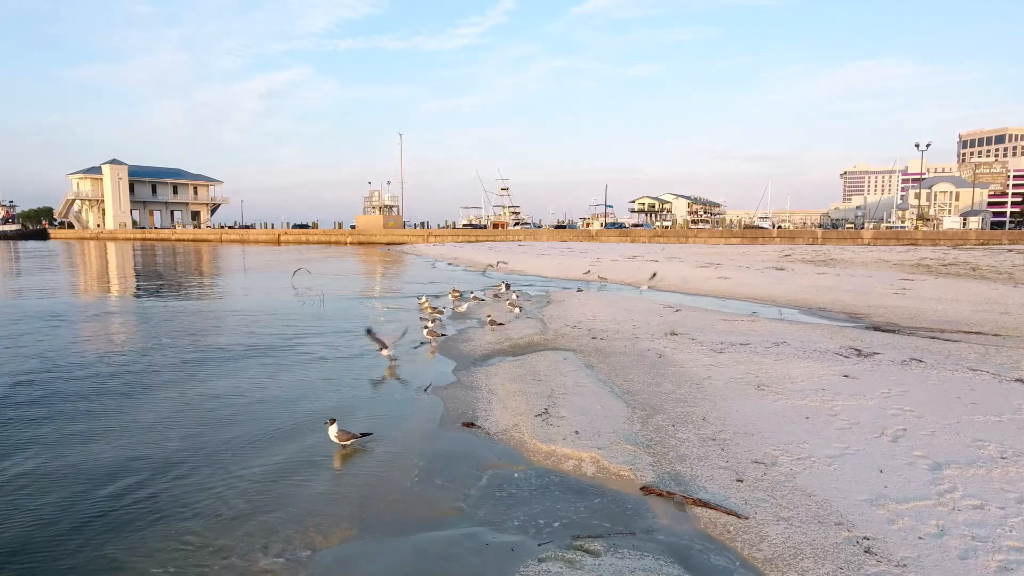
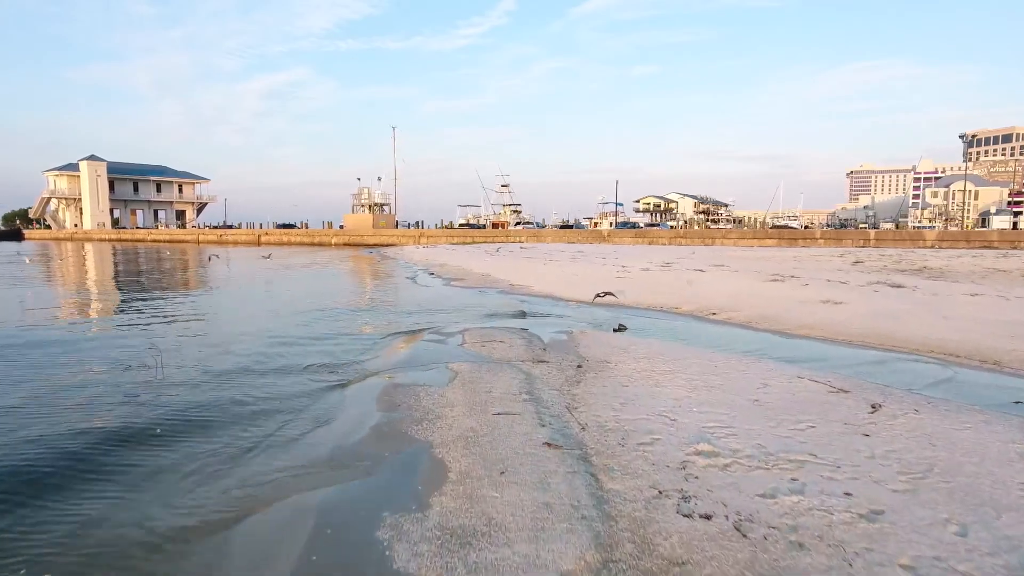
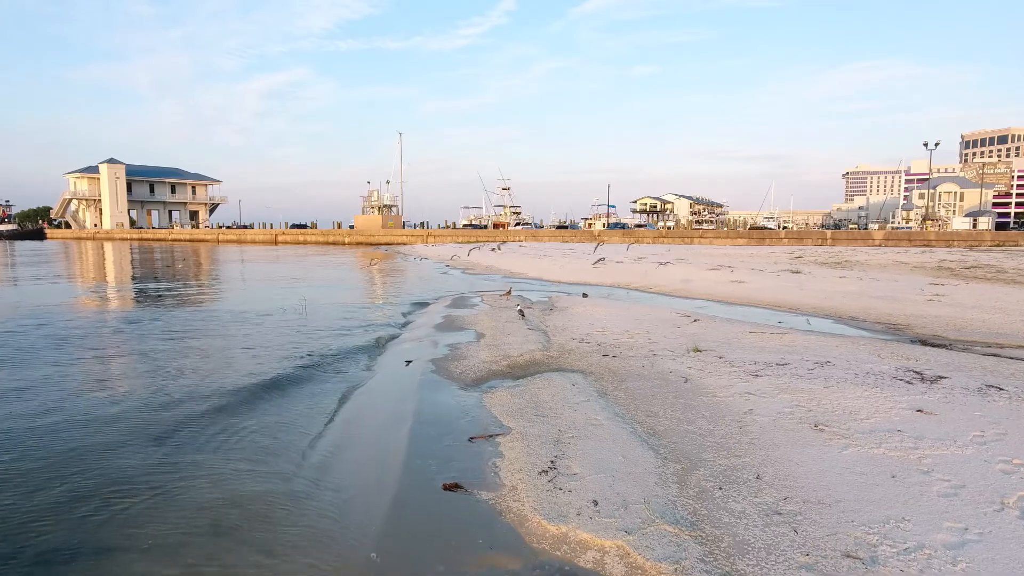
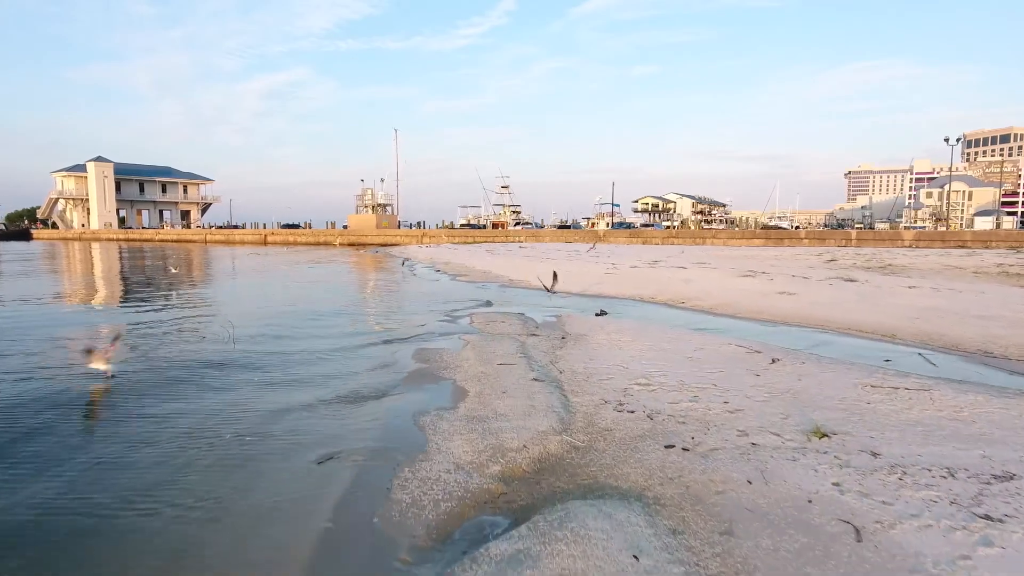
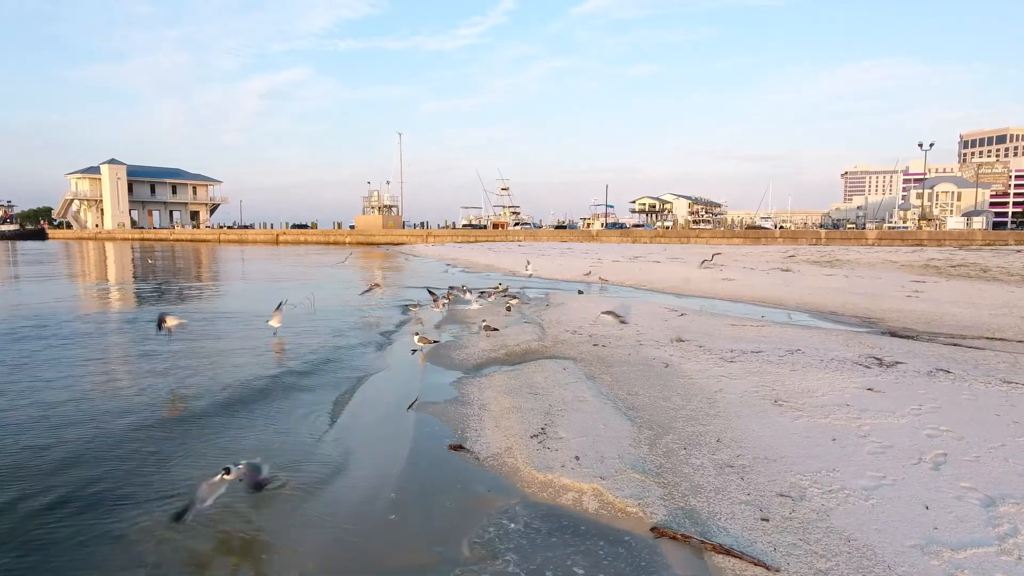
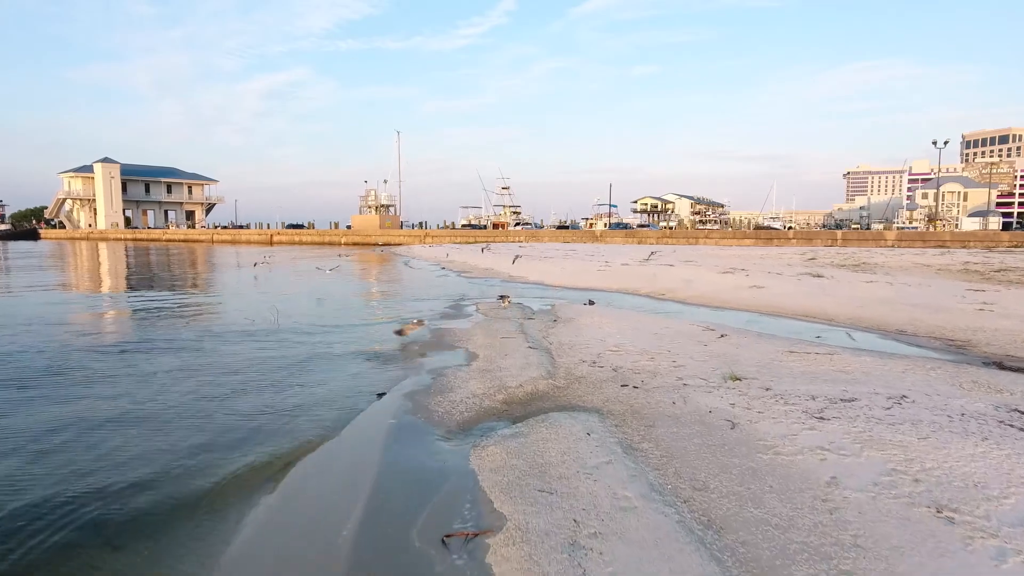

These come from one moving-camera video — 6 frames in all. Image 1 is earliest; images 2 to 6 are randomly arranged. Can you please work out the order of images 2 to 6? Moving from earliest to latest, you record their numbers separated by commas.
5, 3, 6, 4, 2
